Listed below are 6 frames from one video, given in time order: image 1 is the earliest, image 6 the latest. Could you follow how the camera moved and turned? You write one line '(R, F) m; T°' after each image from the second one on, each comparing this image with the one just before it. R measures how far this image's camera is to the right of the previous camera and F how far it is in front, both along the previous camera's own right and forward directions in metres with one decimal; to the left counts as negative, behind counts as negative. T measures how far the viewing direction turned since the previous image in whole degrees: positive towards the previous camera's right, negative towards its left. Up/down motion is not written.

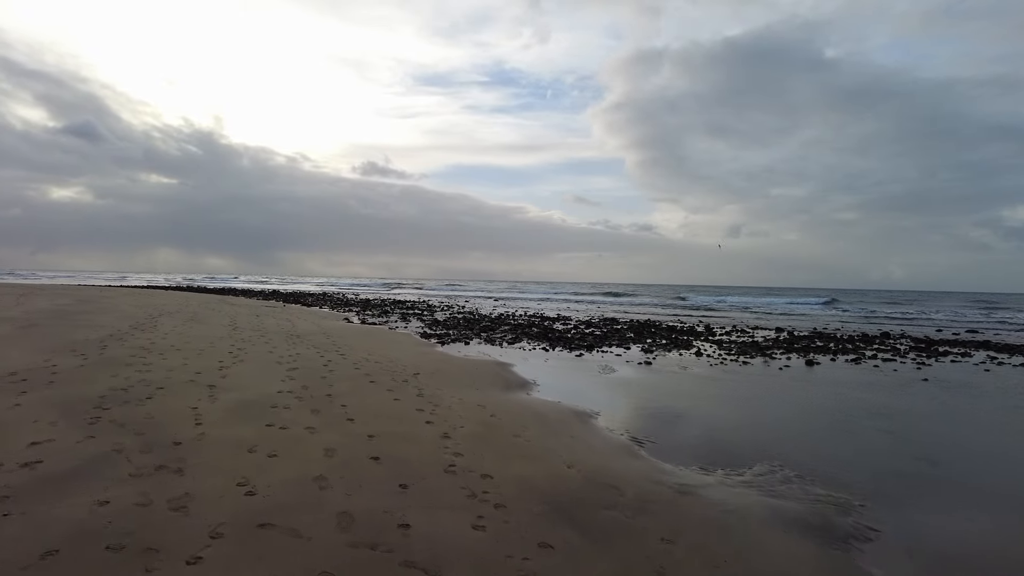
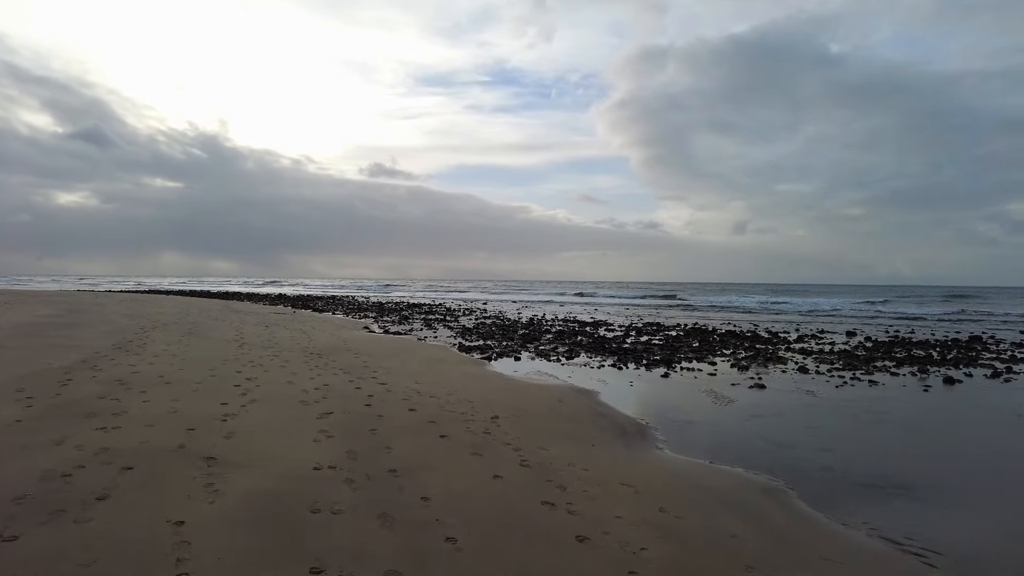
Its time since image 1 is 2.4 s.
(-1.2, +2.8) m; 0°
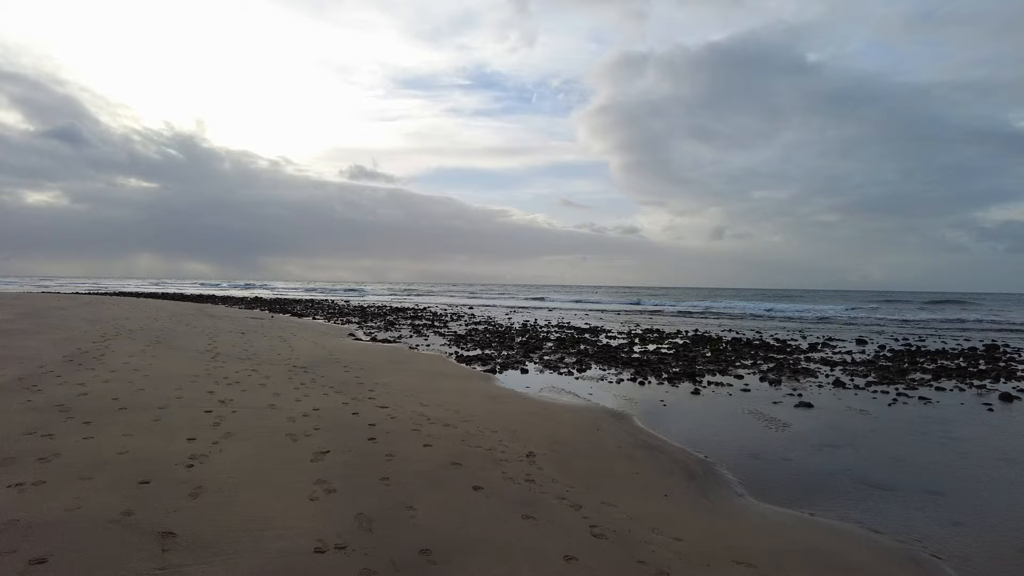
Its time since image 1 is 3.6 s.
(-0.6, +1.4) m; +2°
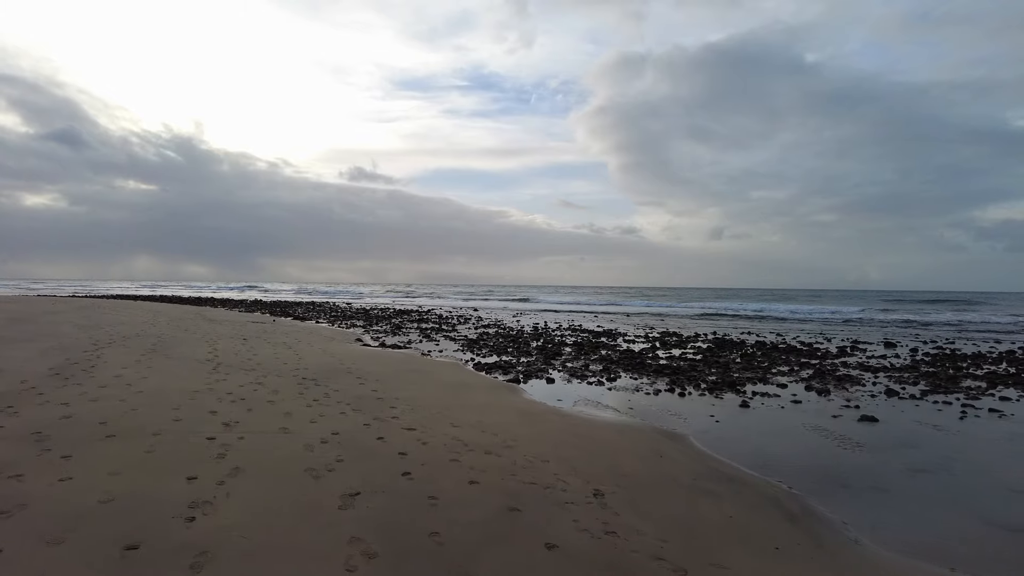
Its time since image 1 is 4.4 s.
(-0.5, +1.0) m; 0°
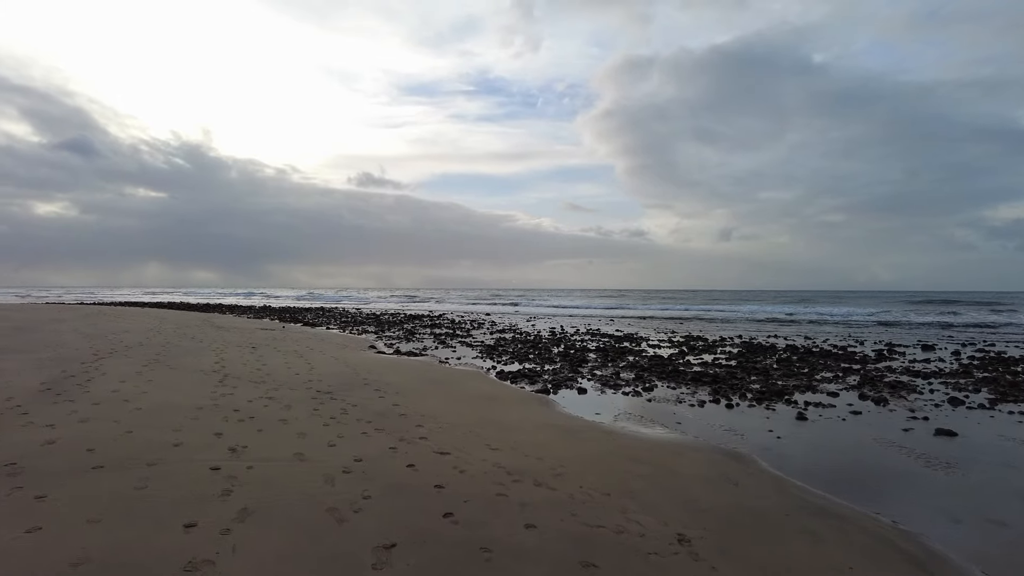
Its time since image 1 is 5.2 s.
(-0.4, +0.9) m; -1°
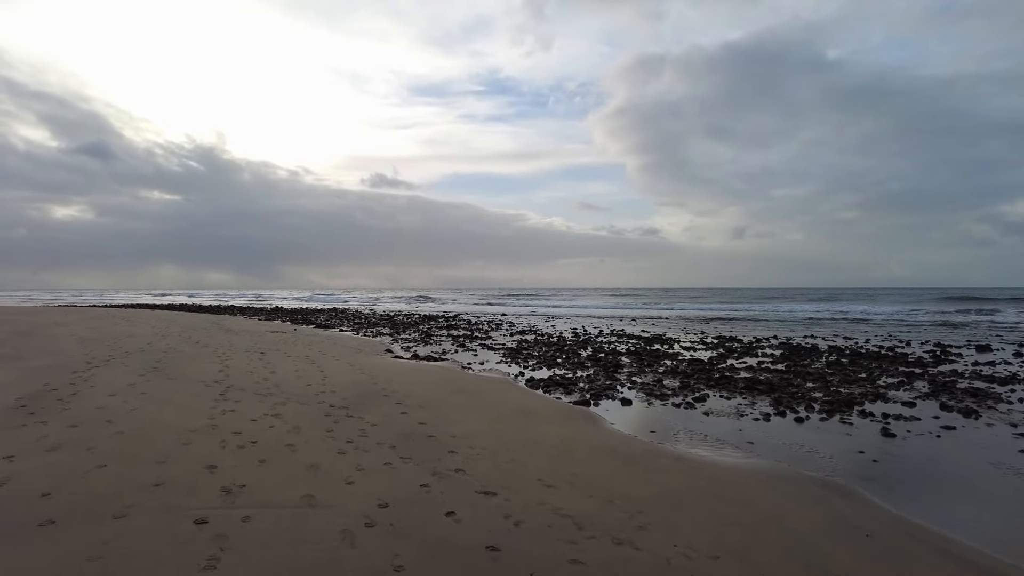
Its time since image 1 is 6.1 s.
(-0.4, +1.2) m; -1°
